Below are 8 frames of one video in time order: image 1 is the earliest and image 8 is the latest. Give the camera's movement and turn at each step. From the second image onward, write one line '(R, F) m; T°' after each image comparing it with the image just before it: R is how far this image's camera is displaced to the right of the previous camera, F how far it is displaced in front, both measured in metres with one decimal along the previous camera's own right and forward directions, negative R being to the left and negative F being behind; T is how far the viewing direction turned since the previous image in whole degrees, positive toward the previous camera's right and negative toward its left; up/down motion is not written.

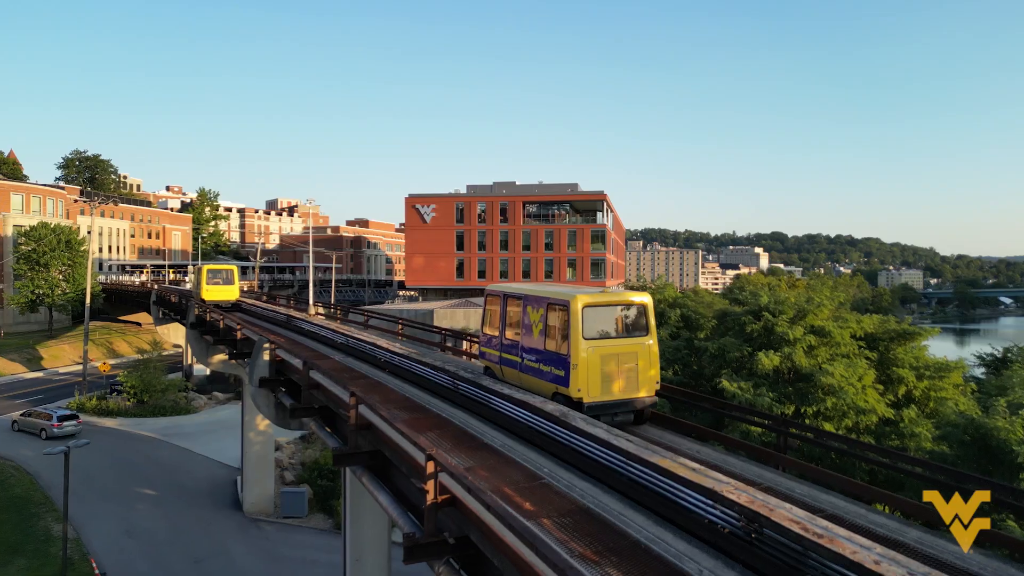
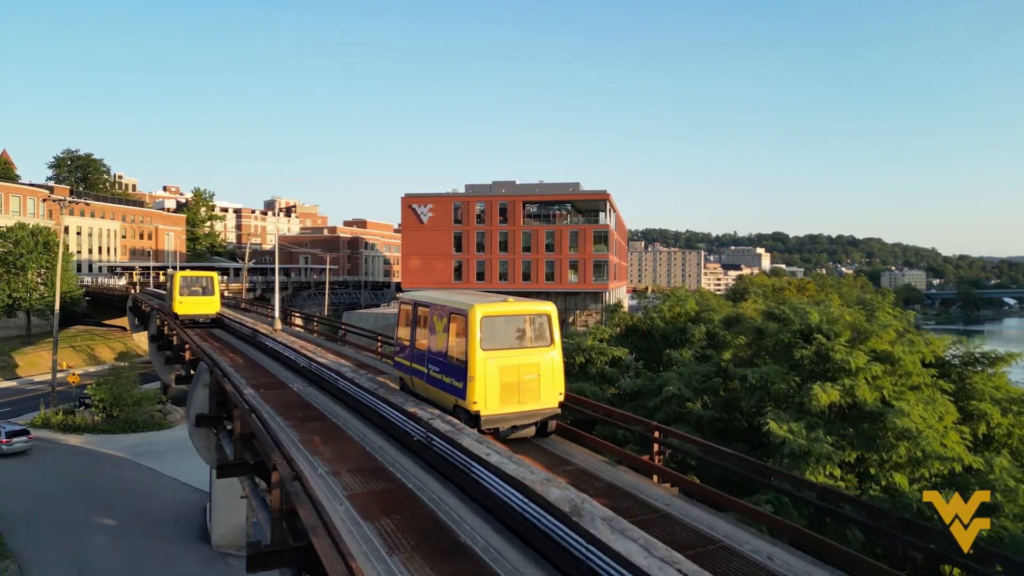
(+0.1, +2.1) m; 0°
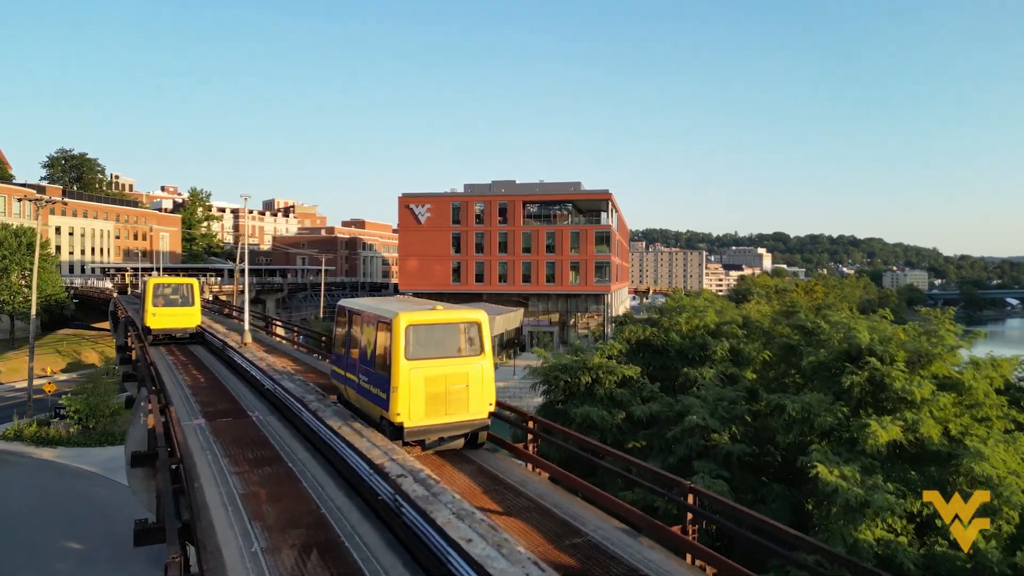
(+0.1, +1.4) m; 0°
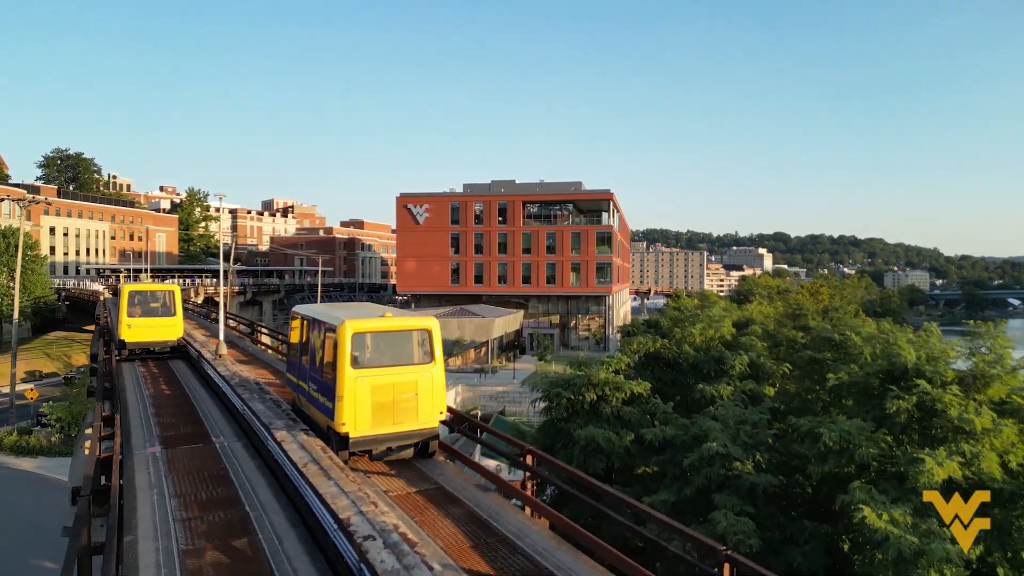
(0.0, +1.0) m; 0°
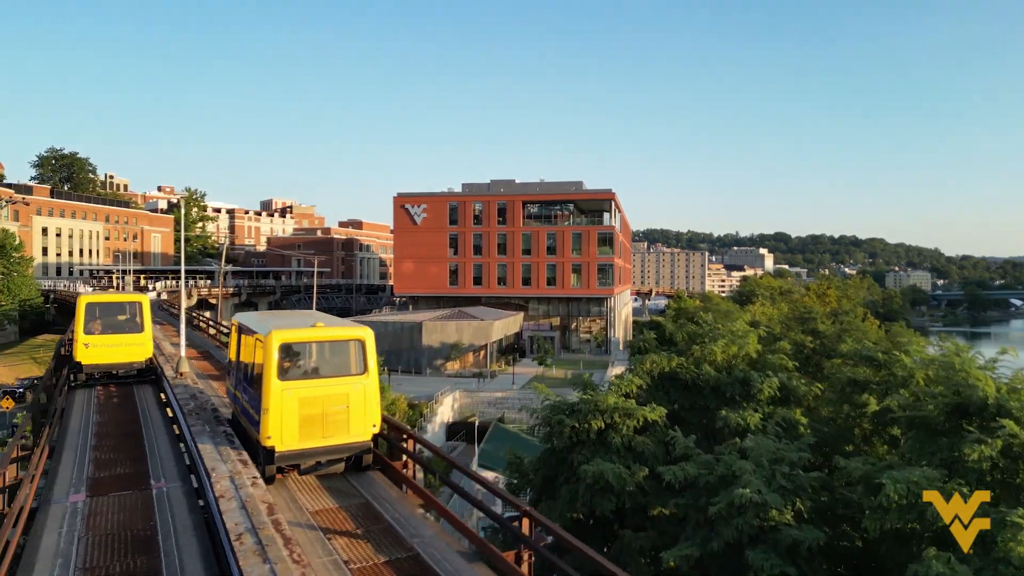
(+0.1, +1.2) m; 0°
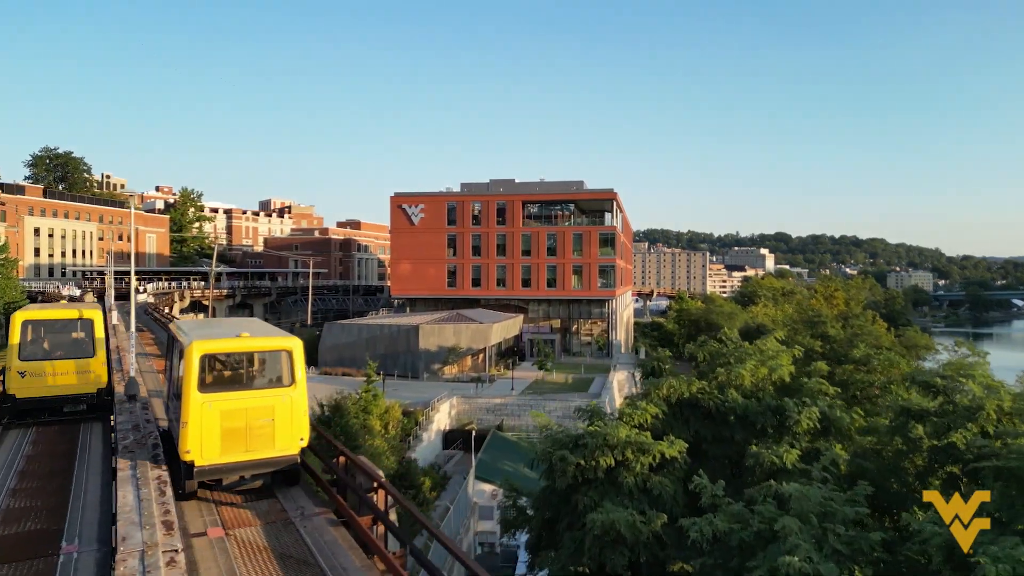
(+0.1, +1.2) m; 0°
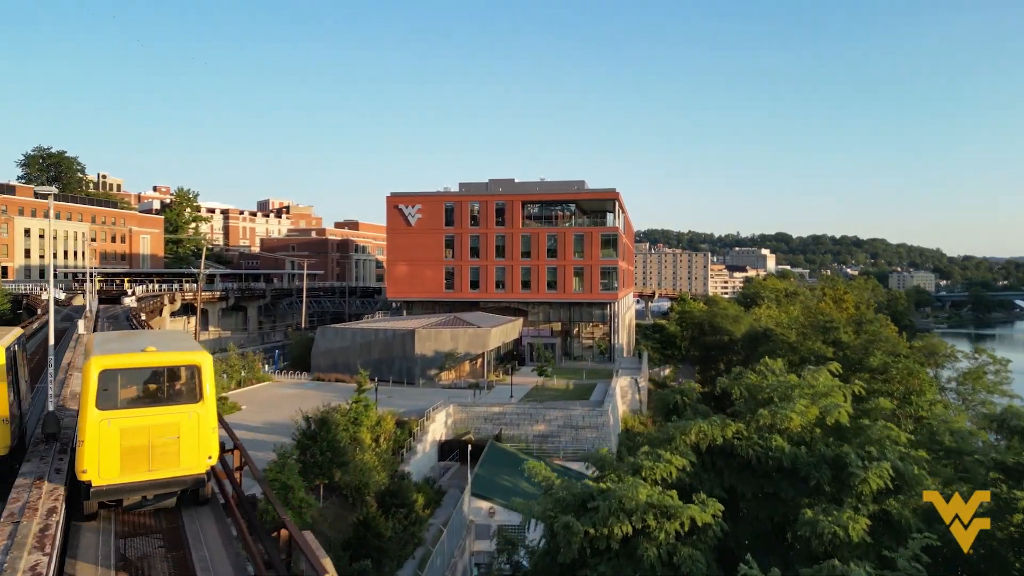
(+0.1, +1.4) m; 0°
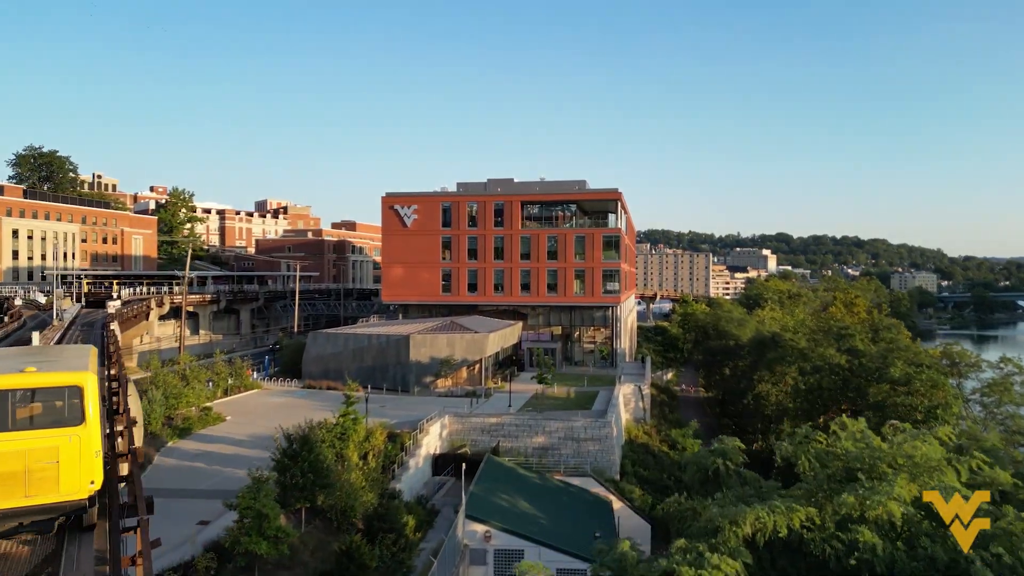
(+0.1, +1.7) m; 0°
